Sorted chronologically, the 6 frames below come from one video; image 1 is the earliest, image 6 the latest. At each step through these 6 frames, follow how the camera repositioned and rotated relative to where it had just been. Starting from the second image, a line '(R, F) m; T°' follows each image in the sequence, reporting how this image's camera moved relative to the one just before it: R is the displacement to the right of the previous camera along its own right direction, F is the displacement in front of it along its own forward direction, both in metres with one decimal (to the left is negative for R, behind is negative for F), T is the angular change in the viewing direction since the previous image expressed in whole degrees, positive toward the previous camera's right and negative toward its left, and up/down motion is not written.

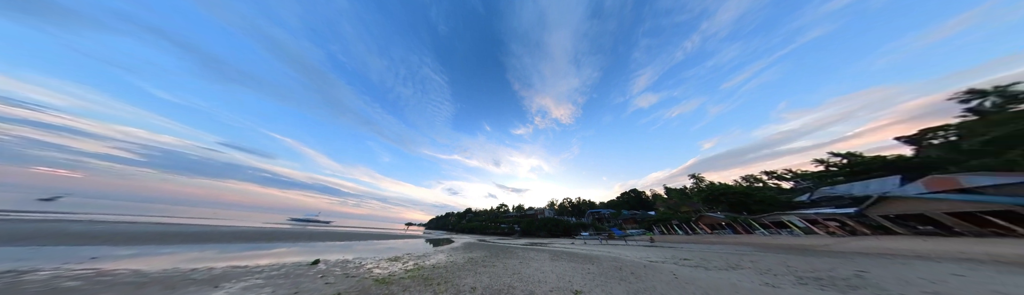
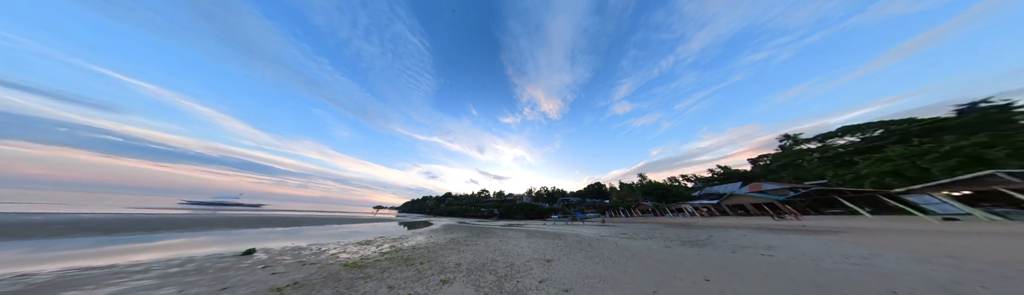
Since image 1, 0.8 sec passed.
(-0.6, -0.1) m; +9°
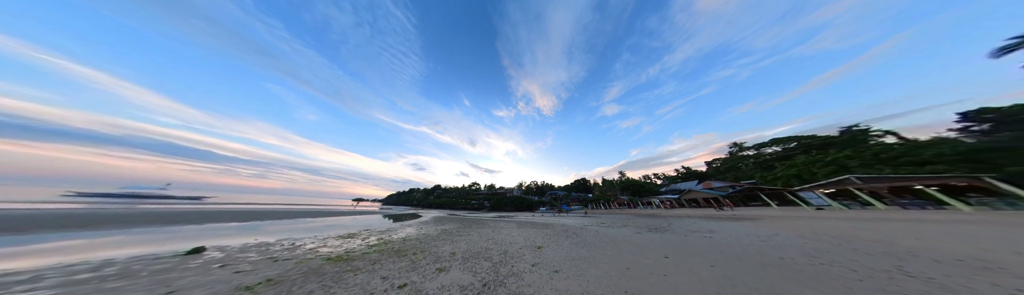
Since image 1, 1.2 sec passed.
(-0.4, -0.1) m; +5°
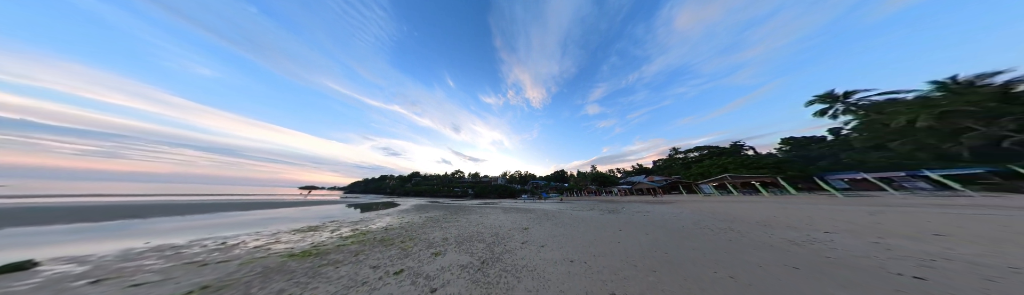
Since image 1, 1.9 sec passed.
(-0.7, -0.2) m; +9°
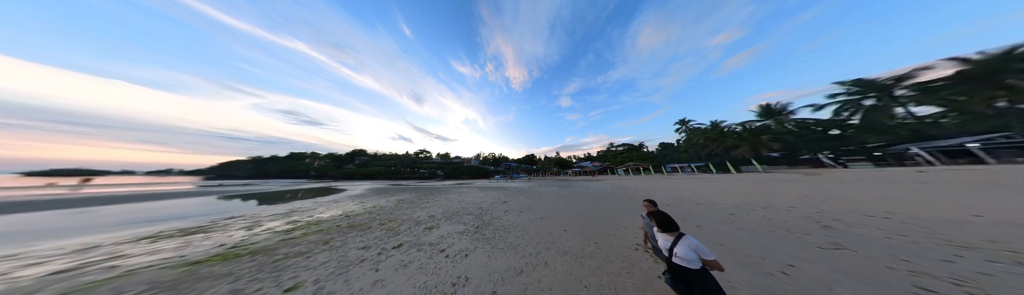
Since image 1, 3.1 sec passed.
(-1.1, -0.6) m; +16°
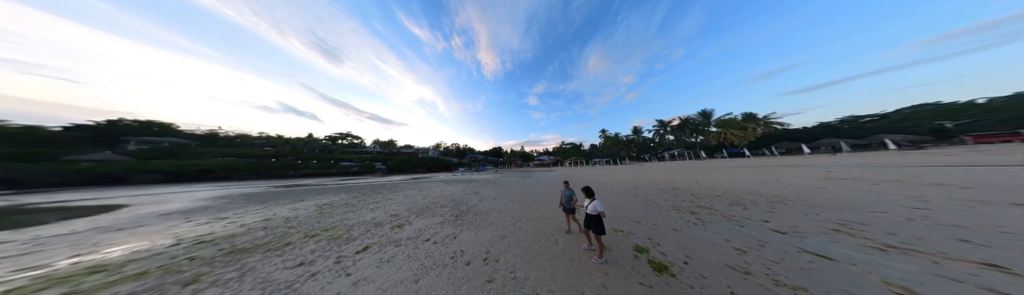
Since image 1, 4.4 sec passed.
(-1.0, -0.7) m; +19°
